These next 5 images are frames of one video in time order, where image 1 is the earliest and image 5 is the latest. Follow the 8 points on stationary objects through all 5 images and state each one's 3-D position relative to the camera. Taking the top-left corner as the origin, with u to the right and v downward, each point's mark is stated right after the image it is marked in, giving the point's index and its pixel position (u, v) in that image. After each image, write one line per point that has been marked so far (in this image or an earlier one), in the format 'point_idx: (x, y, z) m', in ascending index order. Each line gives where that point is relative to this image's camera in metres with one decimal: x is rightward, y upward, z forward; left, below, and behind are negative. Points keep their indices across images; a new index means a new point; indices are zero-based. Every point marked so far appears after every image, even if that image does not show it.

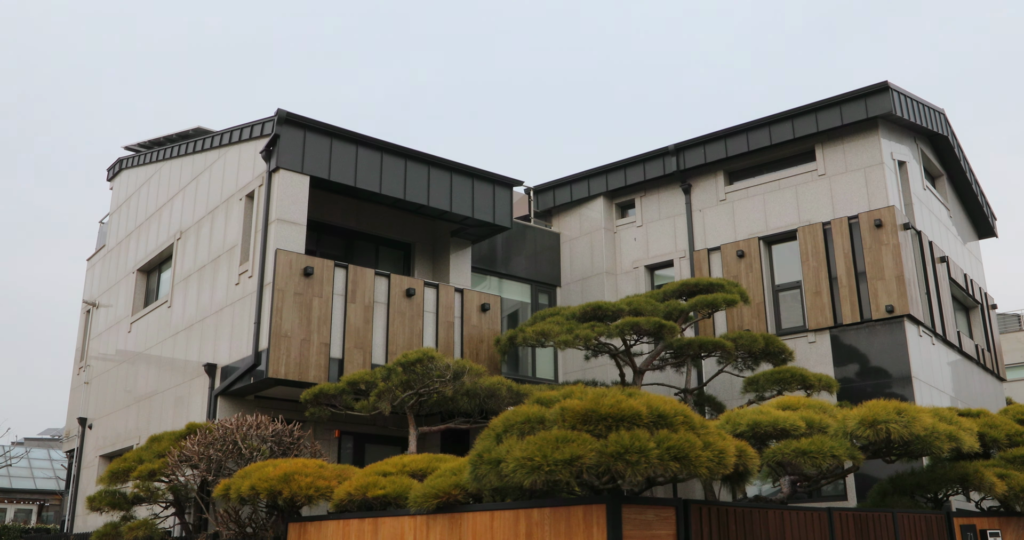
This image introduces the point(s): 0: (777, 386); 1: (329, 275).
0: (+3.3, -1.5, +10.5) m
1: (-2.5, -0.1, +11.5) m
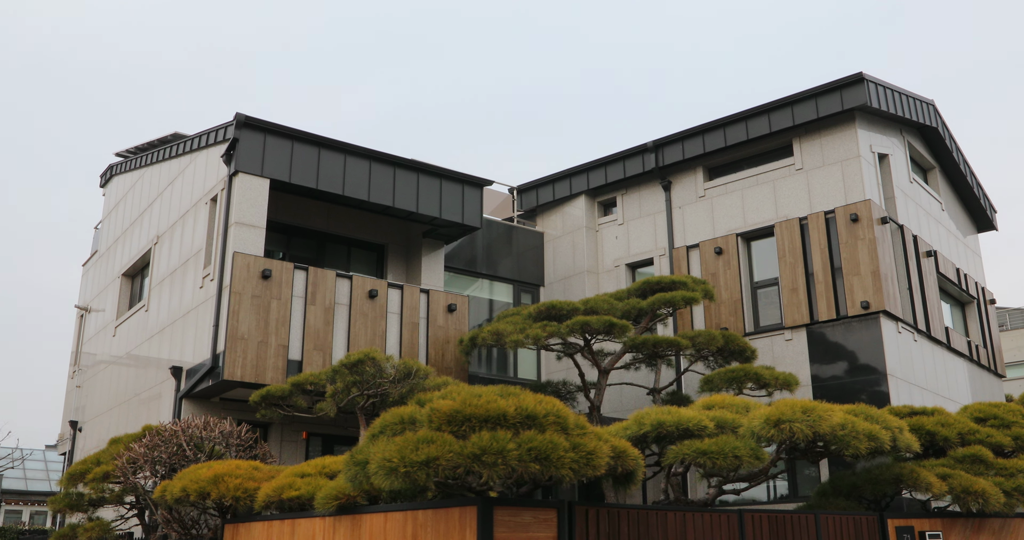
0: (+2.7, -1.4, +10.4) m
1: (-3.1, -0.1, +11.5) m
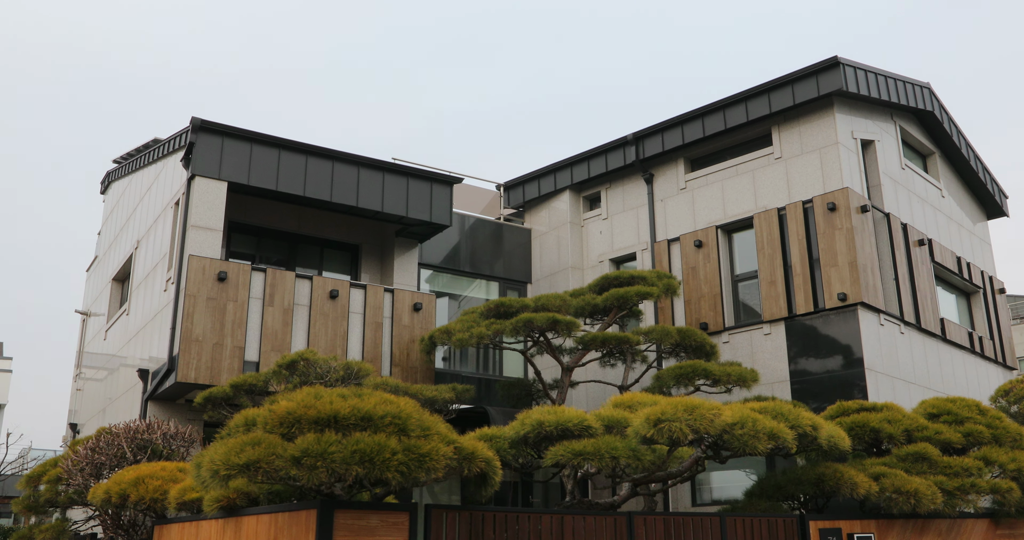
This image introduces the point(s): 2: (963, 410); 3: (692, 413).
0: (+2.0, -1.4, +10.1) m
1: (-3.7, -0.1, +11.6) m
2: (+4.7, -1.5, +8.7) m
3: (+1.3, -1.0, +6.0) m
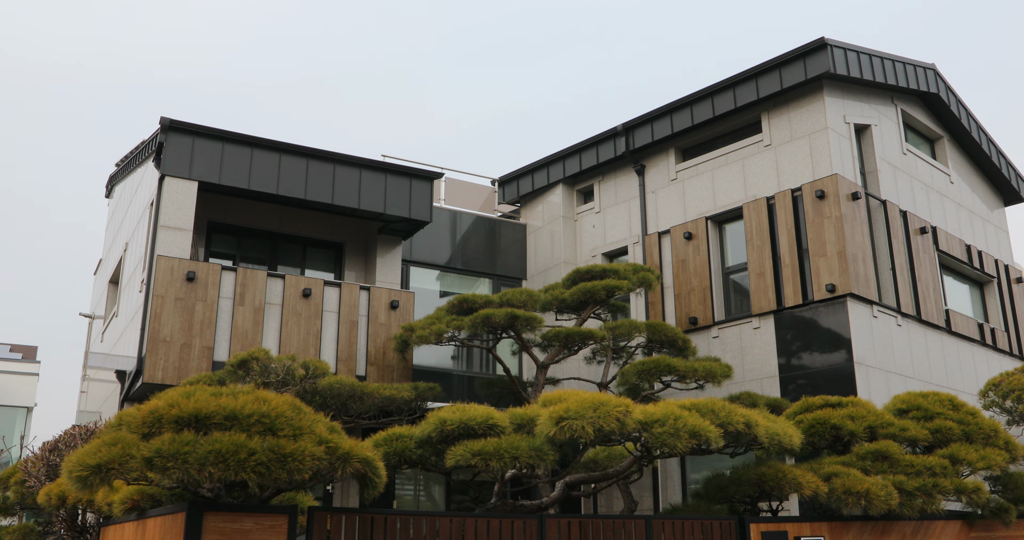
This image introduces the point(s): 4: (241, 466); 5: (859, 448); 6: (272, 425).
0: (+1.6, -1.3, +9.7) m
1: (-4.1, -0.1, +11.5) m
2: (+4.2, -1.3, +8.3) m
3: (+0.6, -1.0, +5.7) m
4: (-1.5, -1.1, +4.6) m
5: (+3.2, -1.7, +7.7) m
6: (-1.4, -0.9, +4.9) m
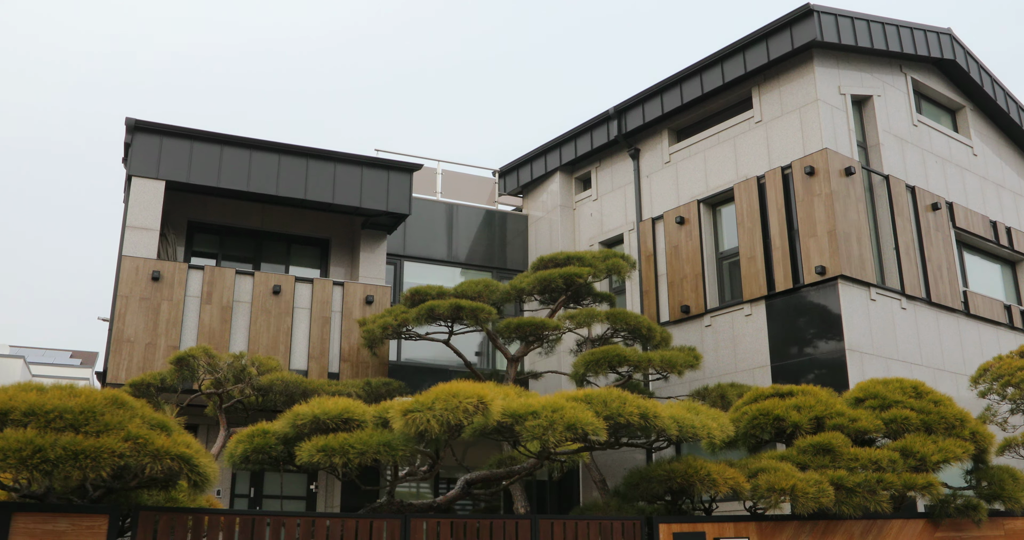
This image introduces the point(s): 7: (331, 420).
0: (+1.0, -1.1, +9.2) m
1: (-4.6, -0.1, +11.5) m
2: (+3.4, -1.1, +7.5) m
3: (-0.4, -0.8, +5.2) m
4: (-2.5, -1.0, +4.3) m
5: (+2.4, -1.5, +7.1) m
6: (-2.4, -0.8, +4.6) m
7: (-1.2, -1.0, +5.5) m
